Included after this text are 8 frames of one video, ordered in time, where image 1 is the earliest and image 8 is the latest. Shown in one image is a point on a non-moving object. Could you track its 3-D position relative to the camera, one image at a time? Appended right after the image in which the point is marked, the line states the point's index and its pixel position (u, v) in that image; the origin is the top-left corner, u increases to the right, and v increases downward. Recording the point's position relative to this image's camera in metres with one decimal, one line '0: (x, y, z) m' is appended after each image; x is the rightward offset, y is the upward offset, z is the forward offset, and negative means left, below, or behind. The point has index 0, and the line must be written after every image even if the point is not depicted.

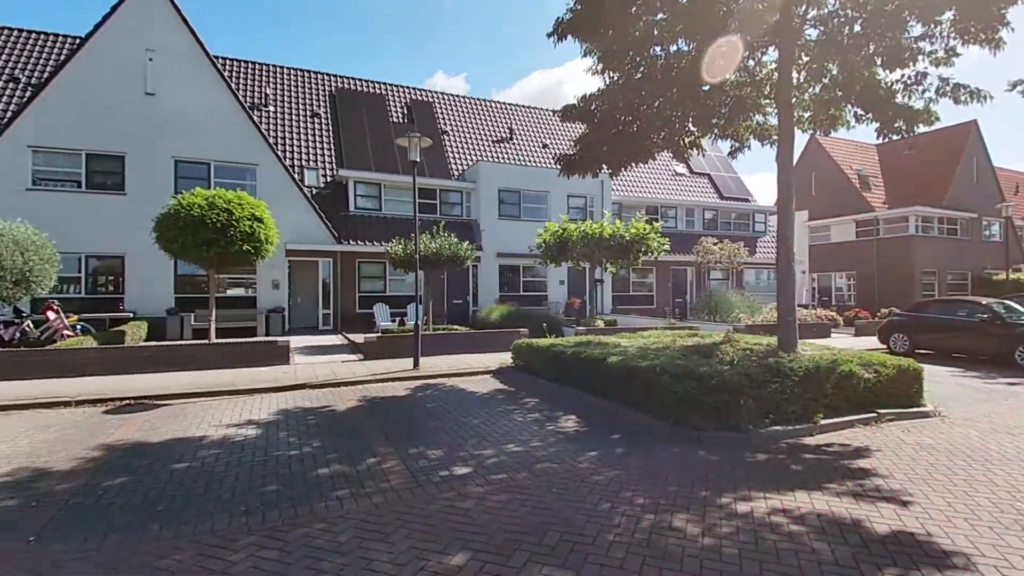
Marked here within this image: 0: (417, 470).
0: (-1.0, -1.8, +5.4) m
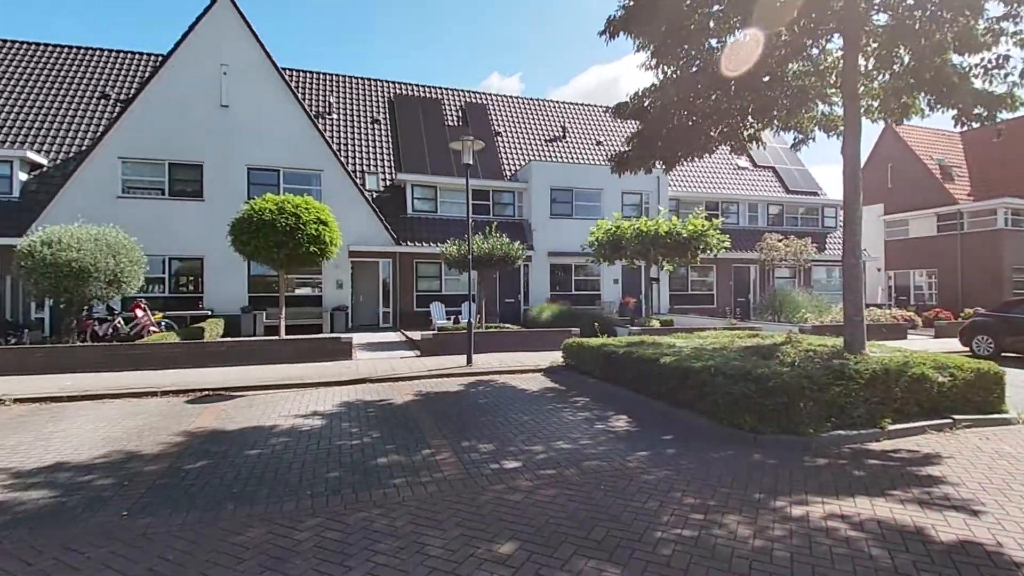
0: (-0.4, -1.8, +5.6) m
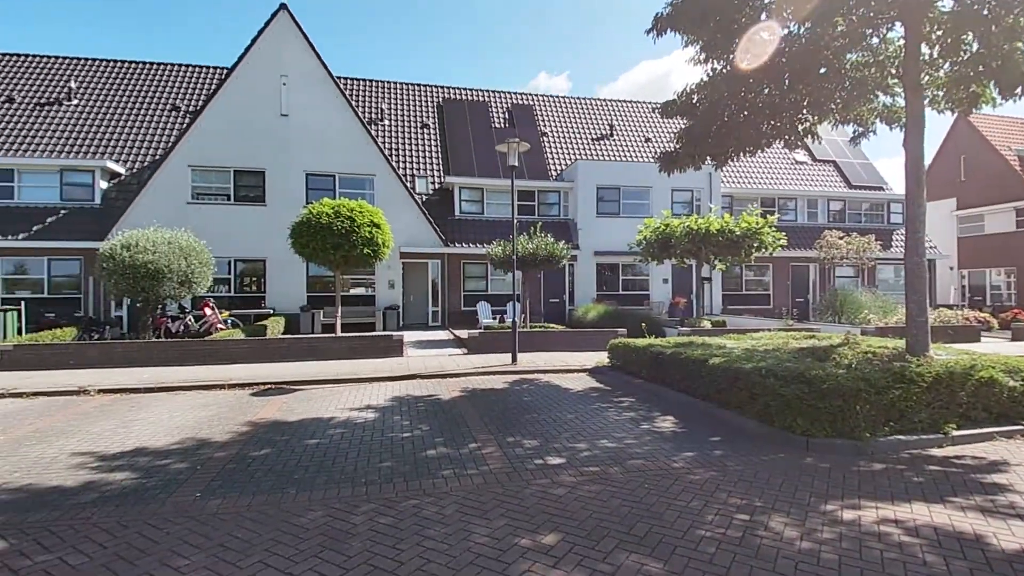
0: (0.0, -1.8, +5.8) m
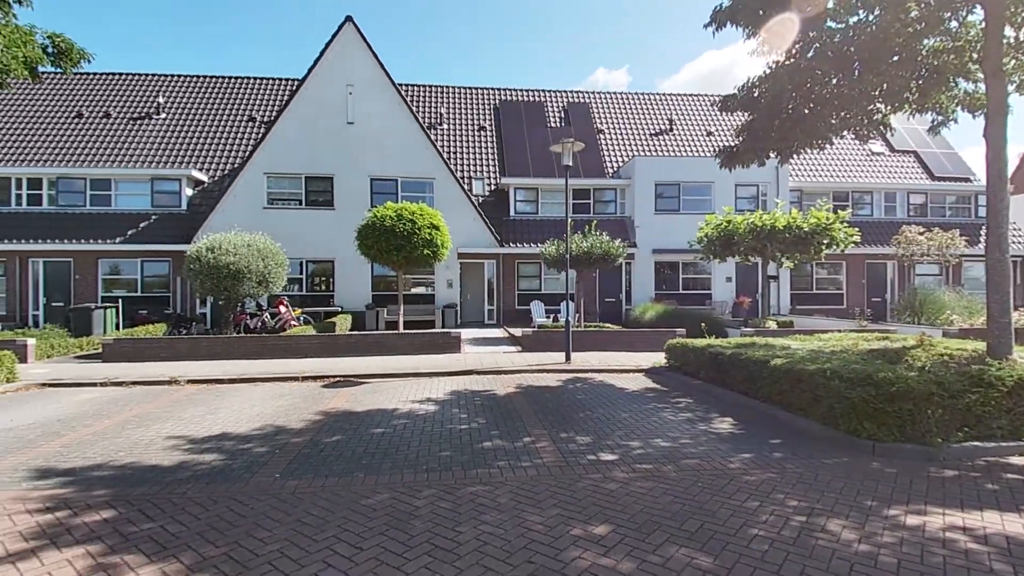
0: (+0.6, -1.8, +5.9) m
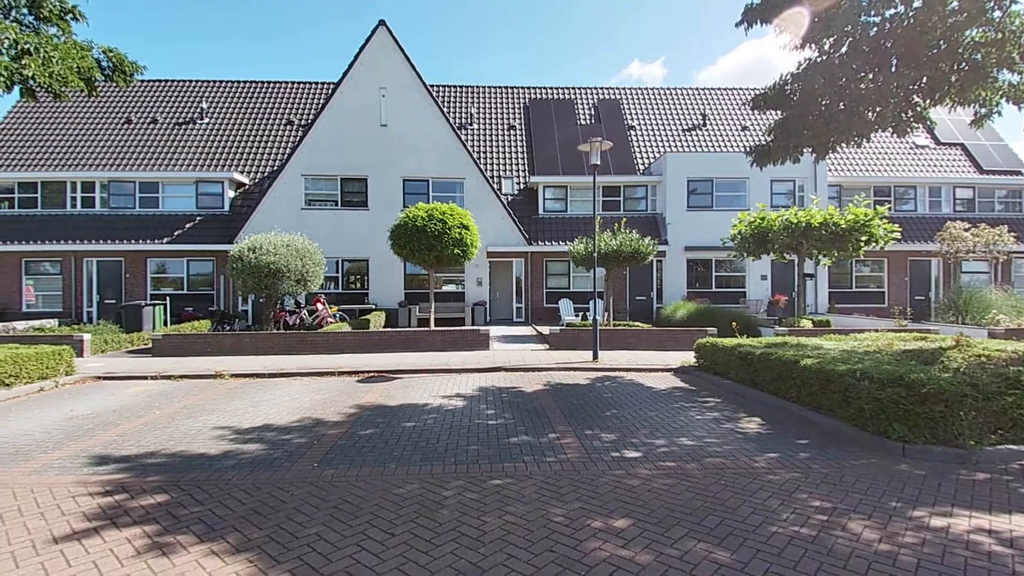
0: (+0.9, -1.8, +6.0) m
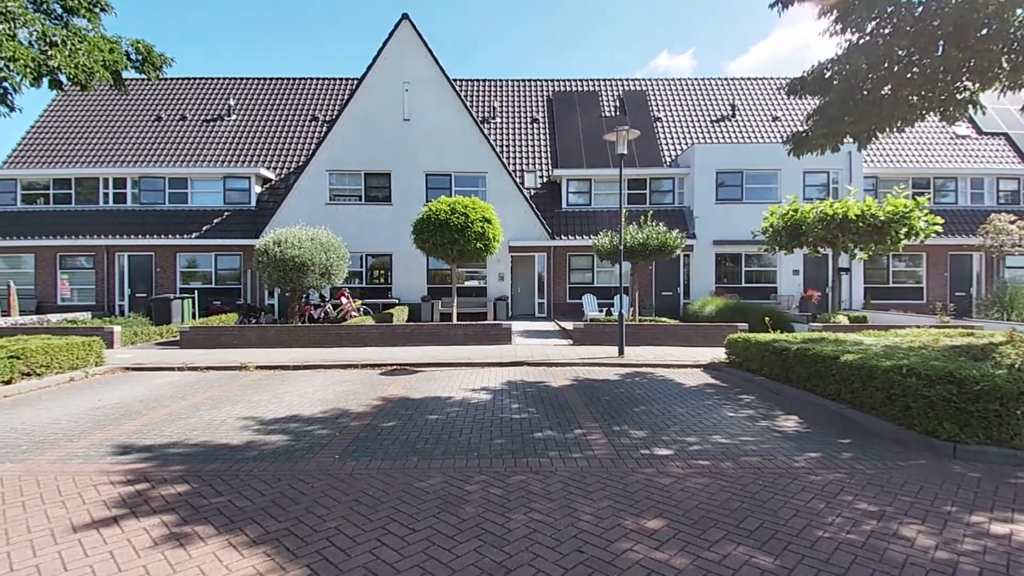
0: (+1.2, -1.7, +5.8) m
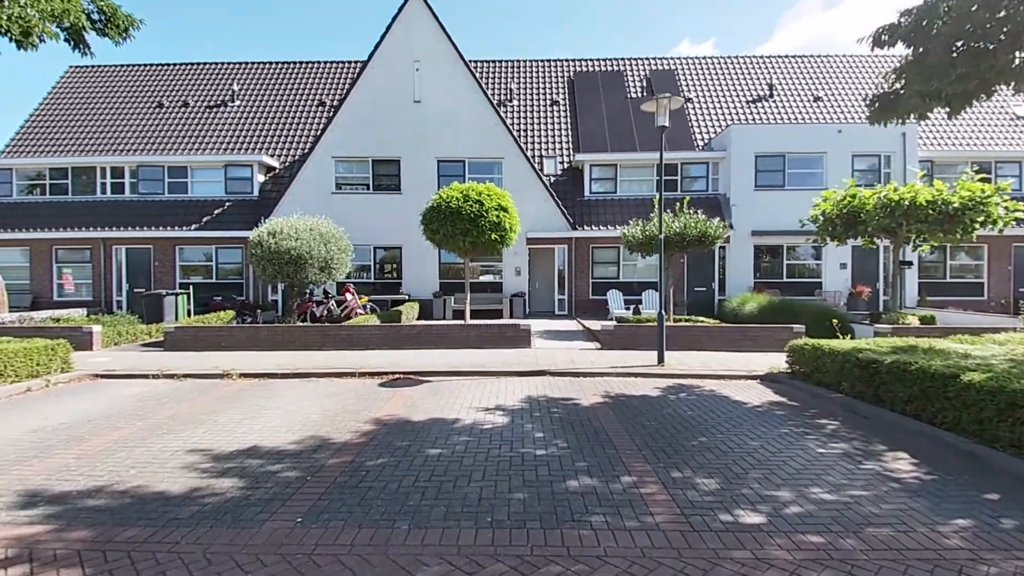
0: (+1.4, -1.7, +4.2) m
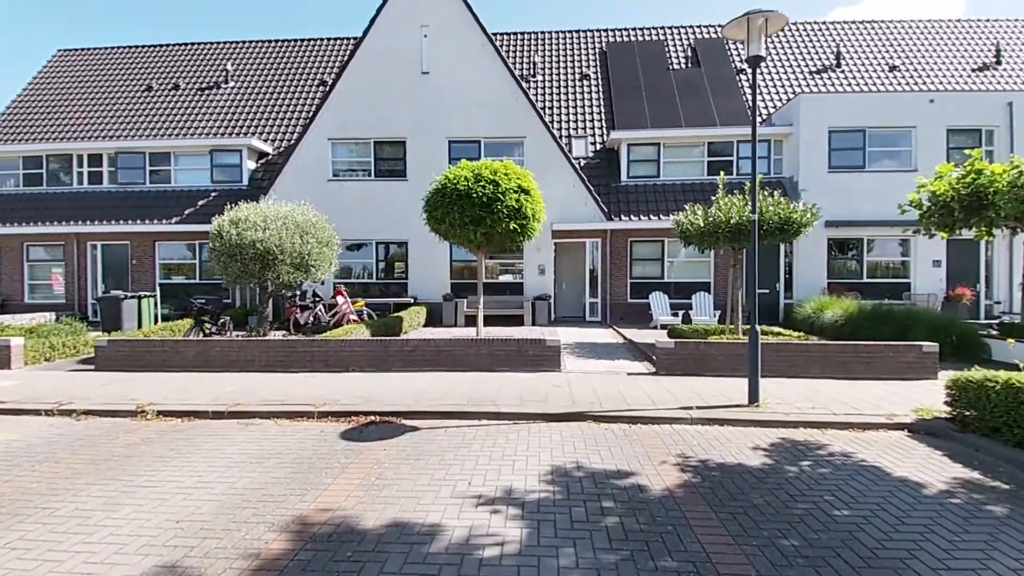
0: (+1.5, -1.8, +1.3) m
